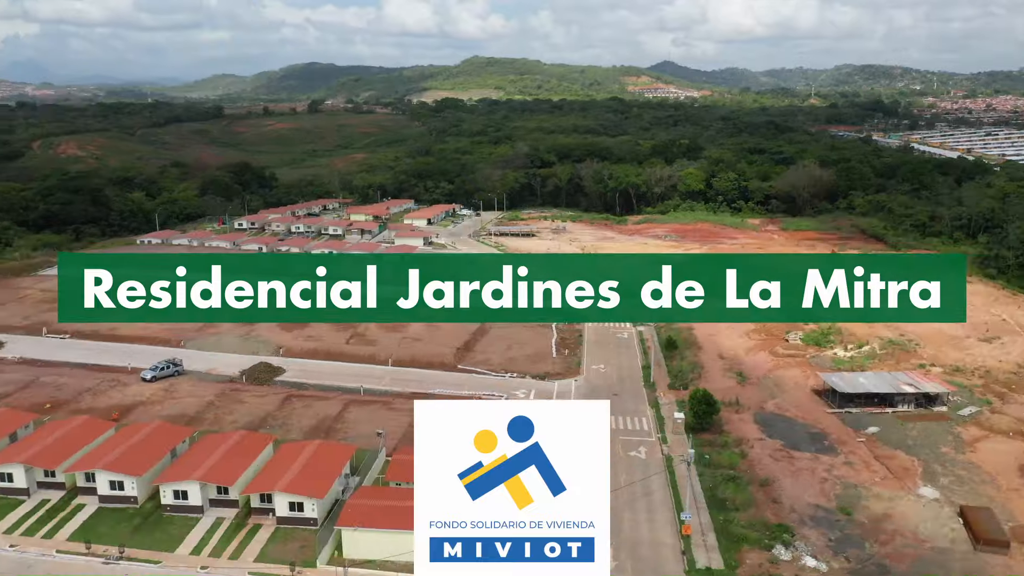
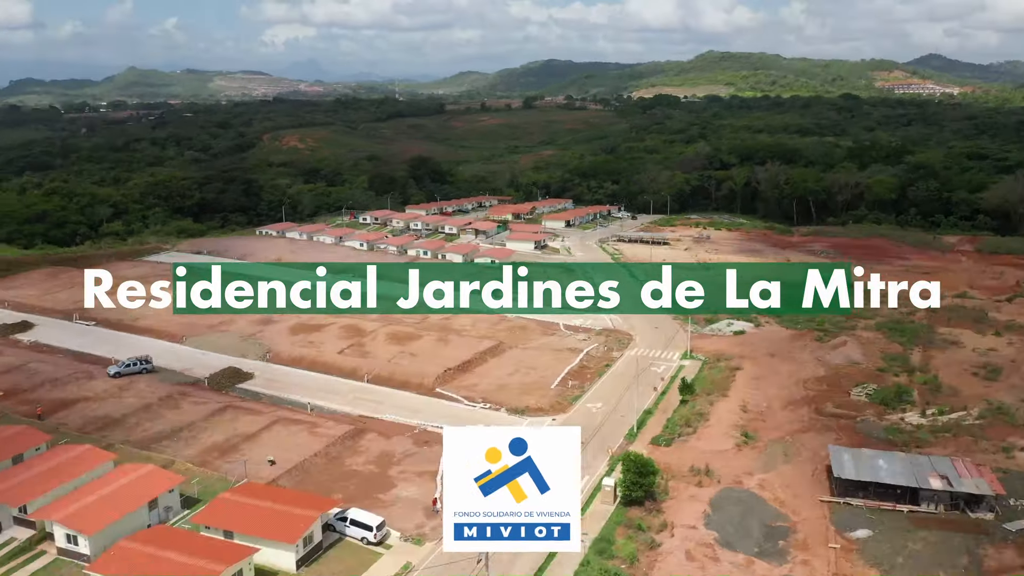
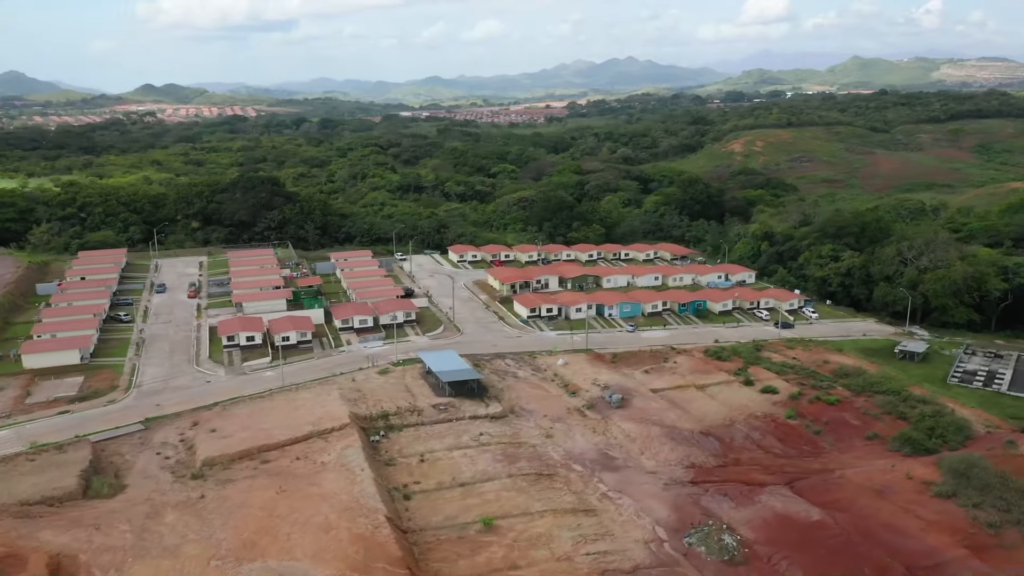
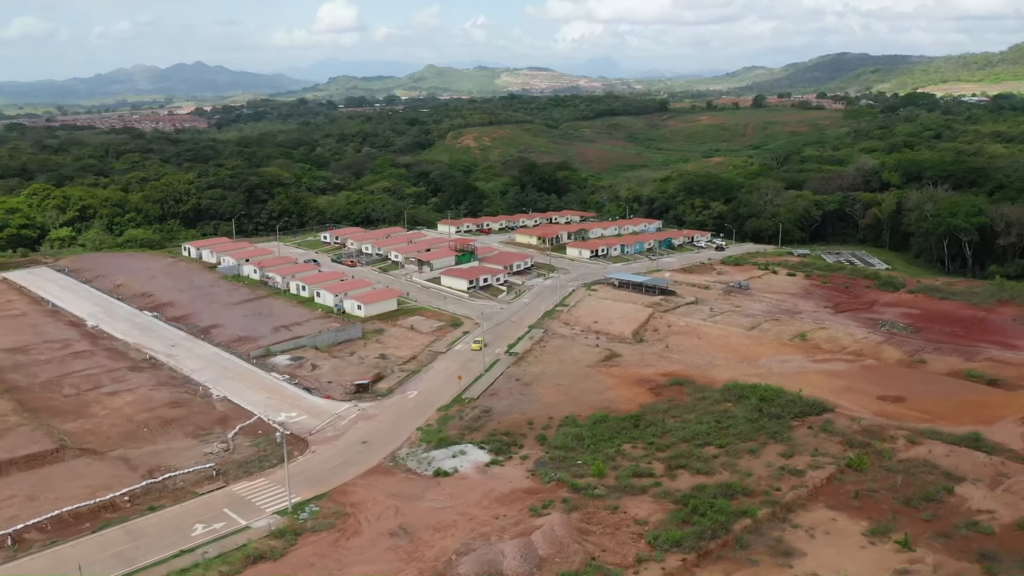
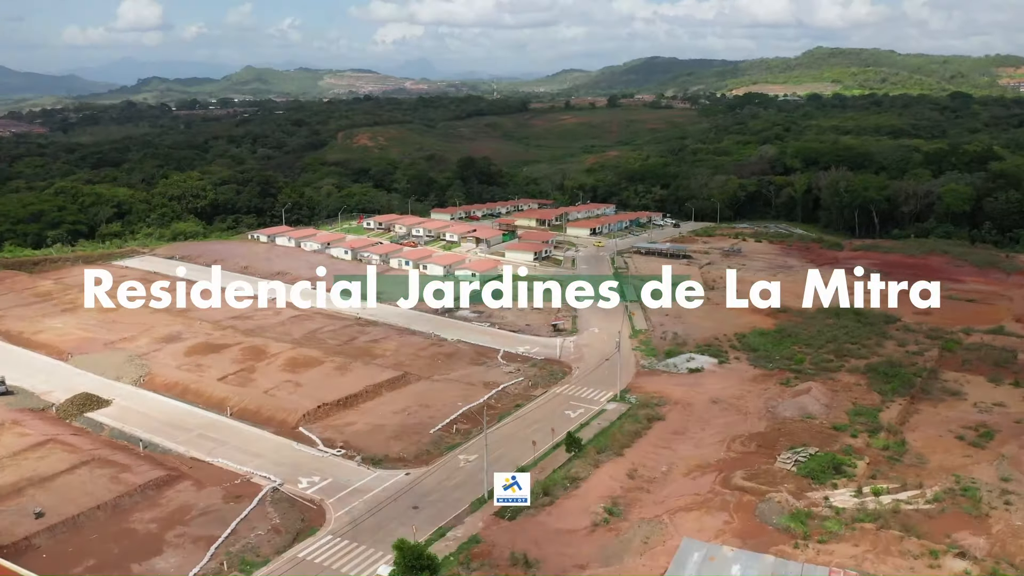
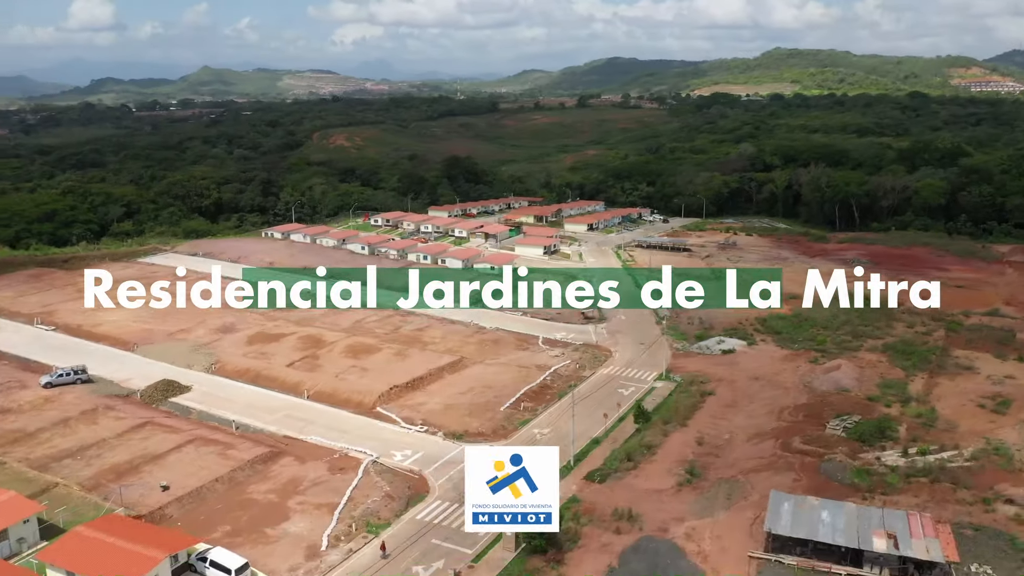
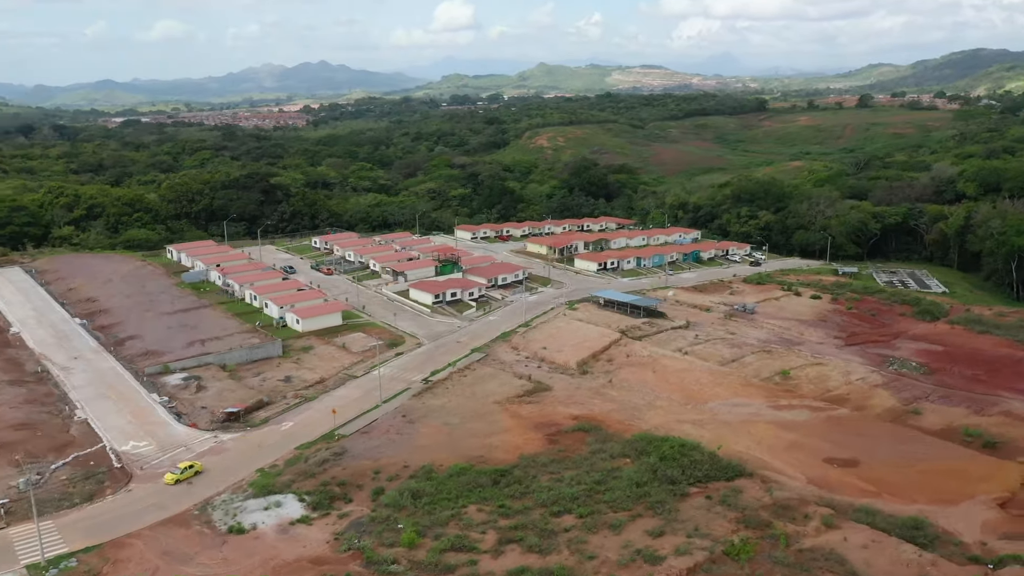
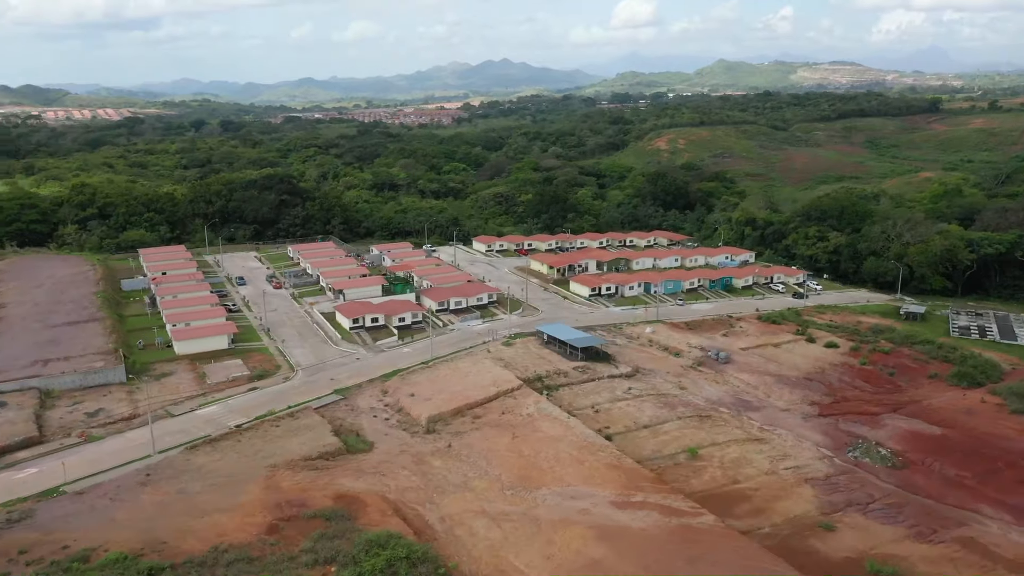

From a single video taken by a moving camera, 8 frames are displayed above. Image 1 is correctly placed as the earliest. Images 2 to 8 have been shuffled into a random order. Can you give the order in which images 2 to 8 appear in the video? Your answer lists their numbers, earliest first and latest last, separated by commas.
2, 6, 5, 4, 7, 8, 3
